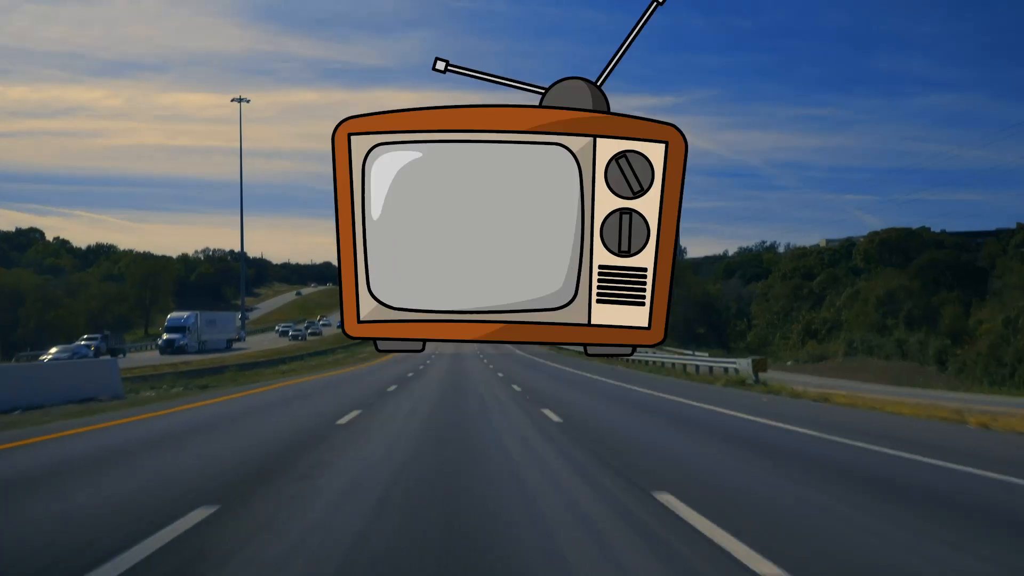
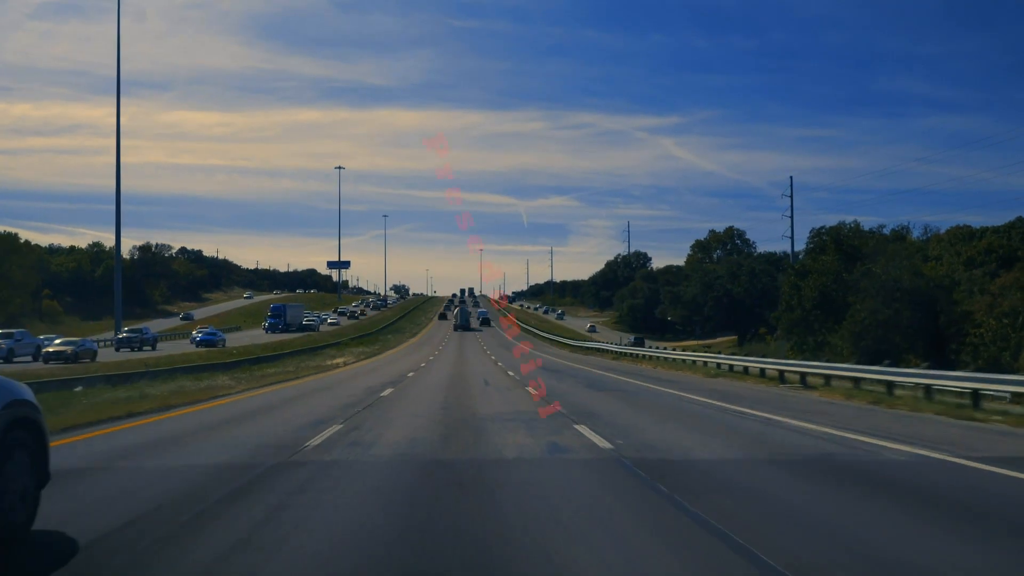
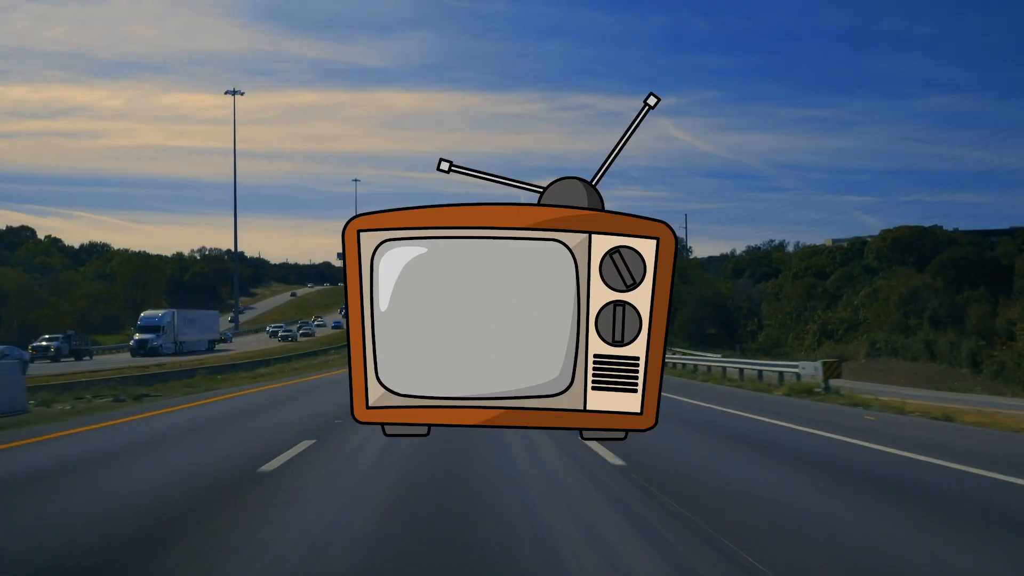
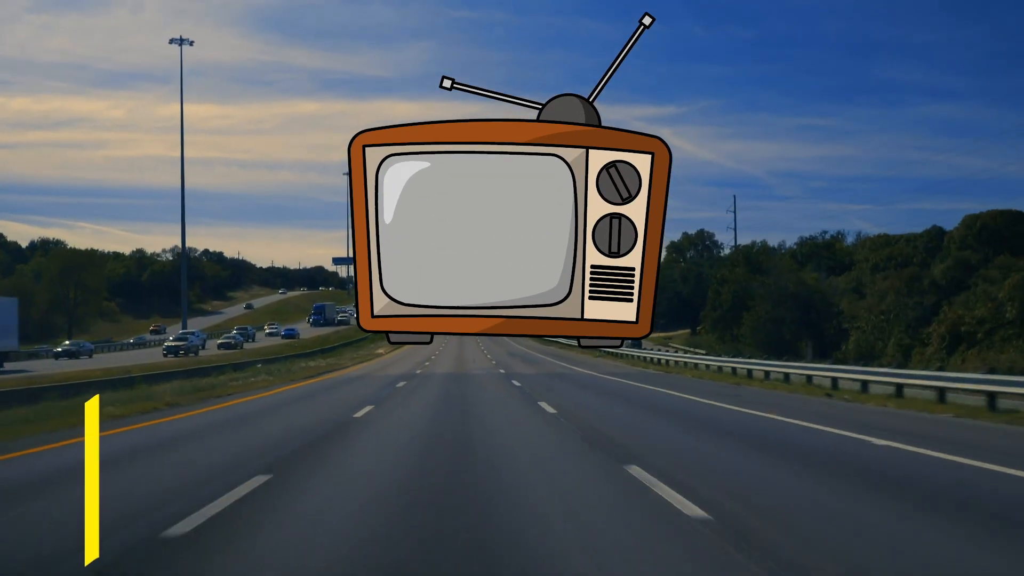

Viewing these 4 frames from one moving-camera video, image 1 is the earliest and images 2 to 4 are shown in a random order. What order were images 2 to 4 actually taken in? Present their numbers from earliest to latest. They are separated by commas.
3, 4, 2
